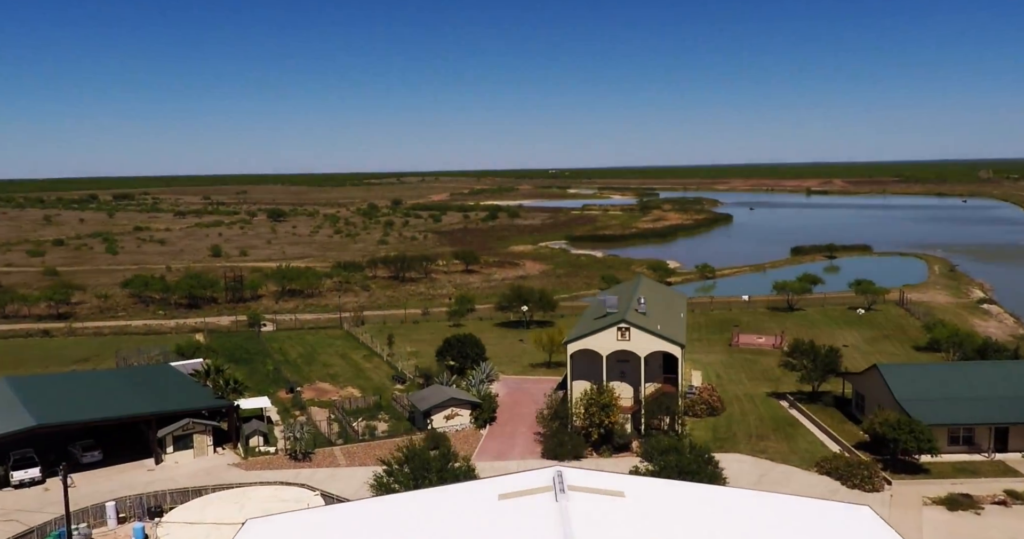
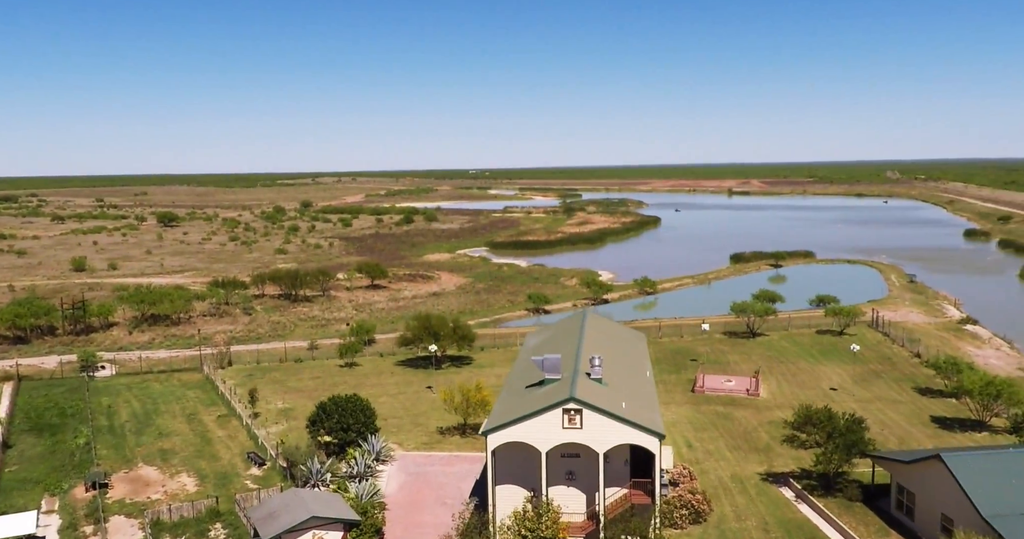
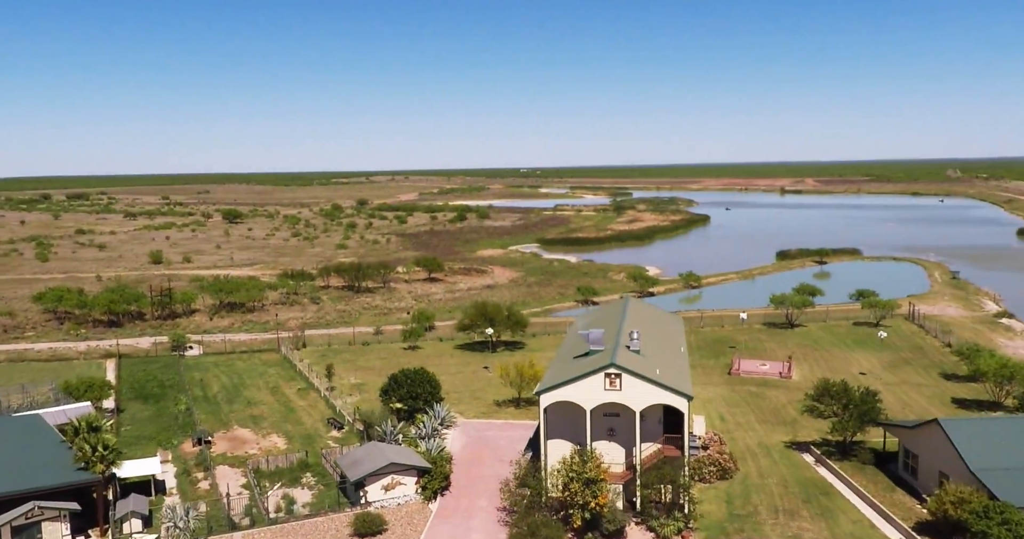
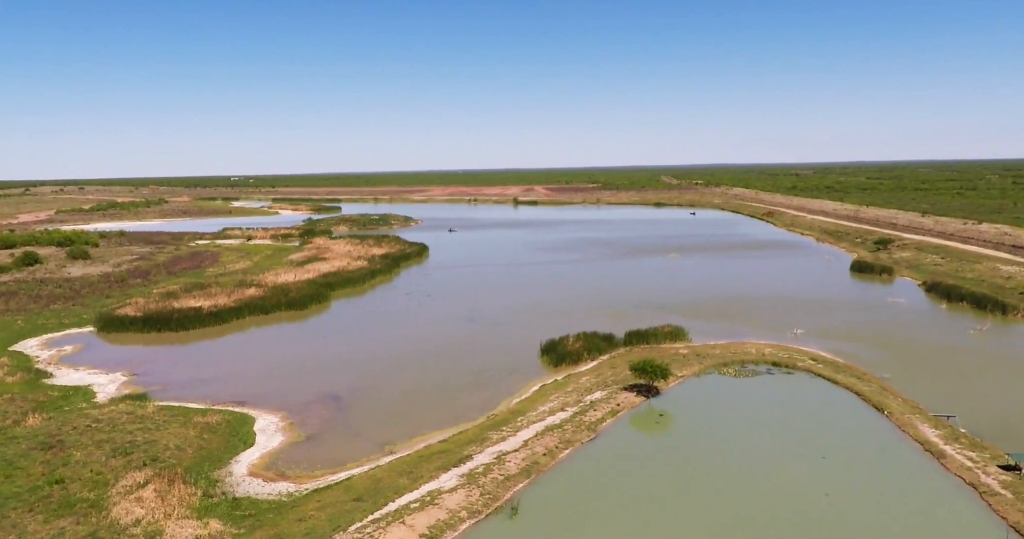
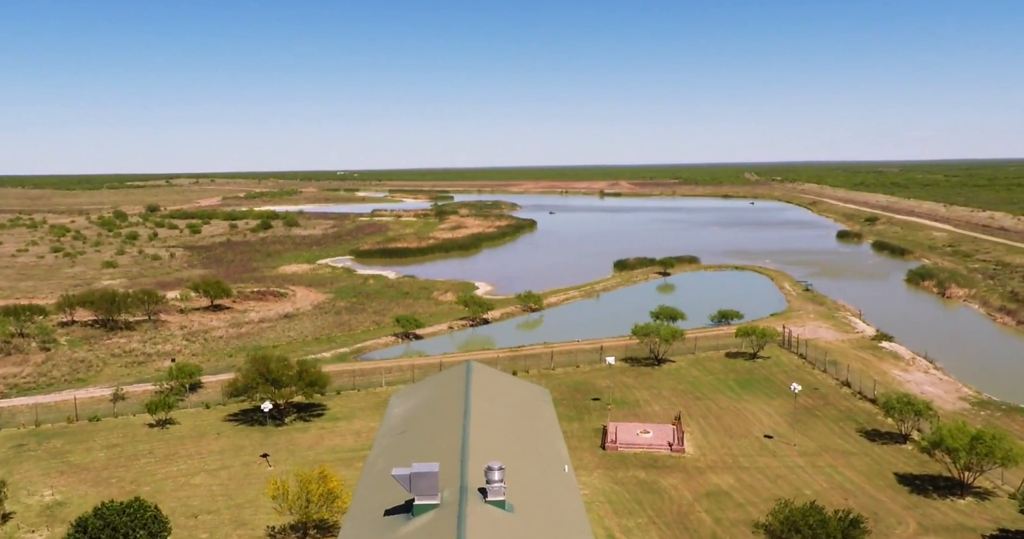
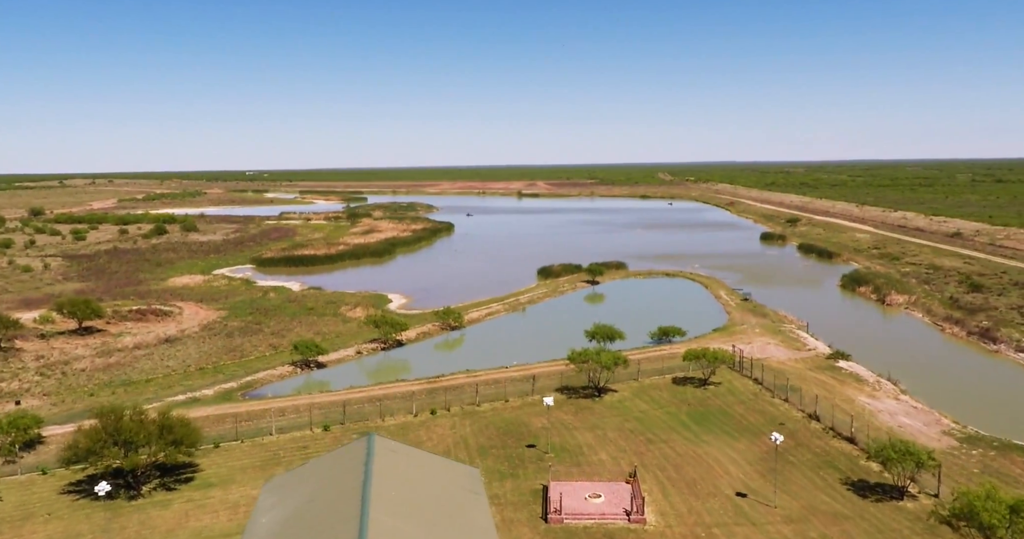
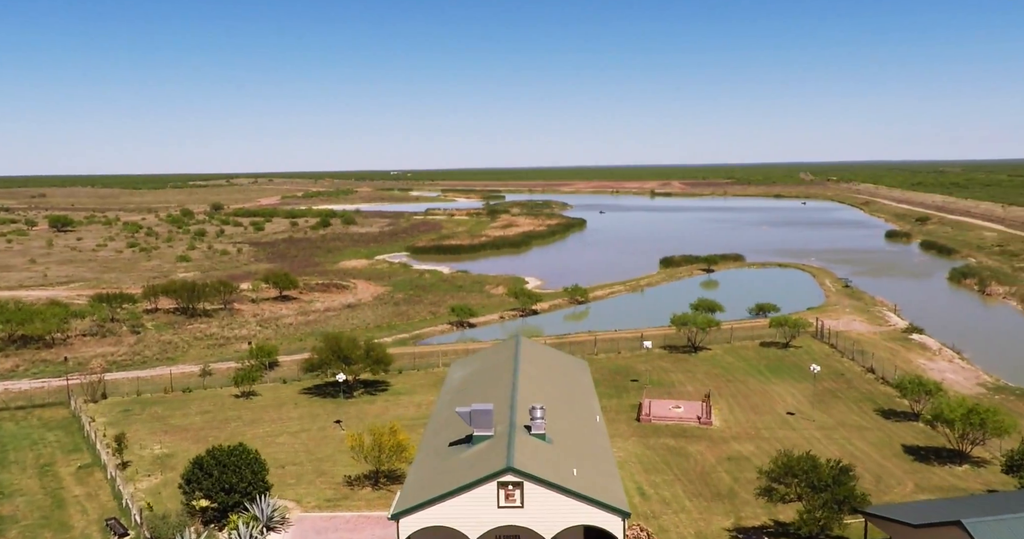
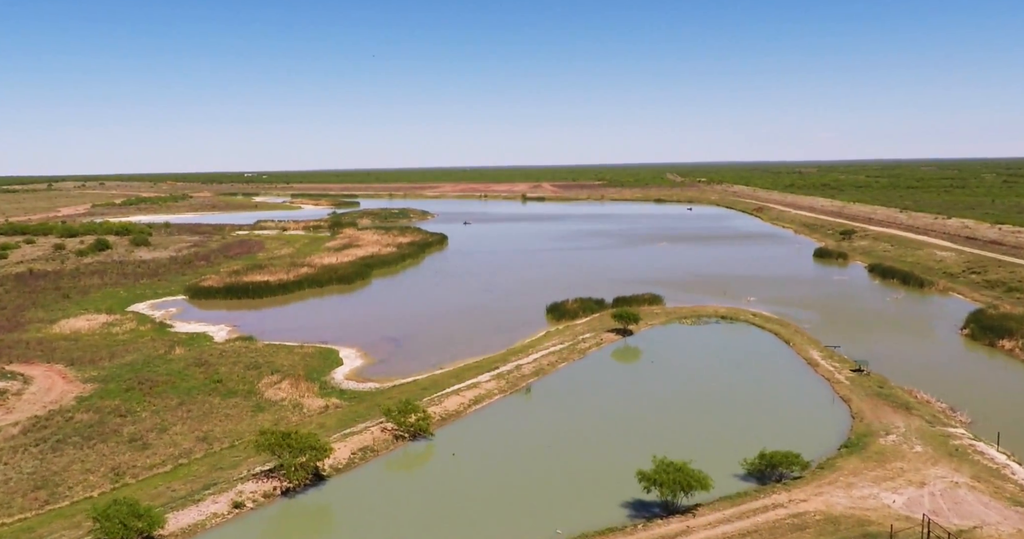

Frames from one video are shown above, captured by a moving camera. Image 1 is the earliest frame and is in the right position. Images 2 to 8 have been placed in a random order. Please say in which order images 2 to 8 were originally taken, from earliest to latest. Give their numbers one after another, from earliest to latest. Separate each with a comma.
3, 2, 7, 5, 6, 8, 4
